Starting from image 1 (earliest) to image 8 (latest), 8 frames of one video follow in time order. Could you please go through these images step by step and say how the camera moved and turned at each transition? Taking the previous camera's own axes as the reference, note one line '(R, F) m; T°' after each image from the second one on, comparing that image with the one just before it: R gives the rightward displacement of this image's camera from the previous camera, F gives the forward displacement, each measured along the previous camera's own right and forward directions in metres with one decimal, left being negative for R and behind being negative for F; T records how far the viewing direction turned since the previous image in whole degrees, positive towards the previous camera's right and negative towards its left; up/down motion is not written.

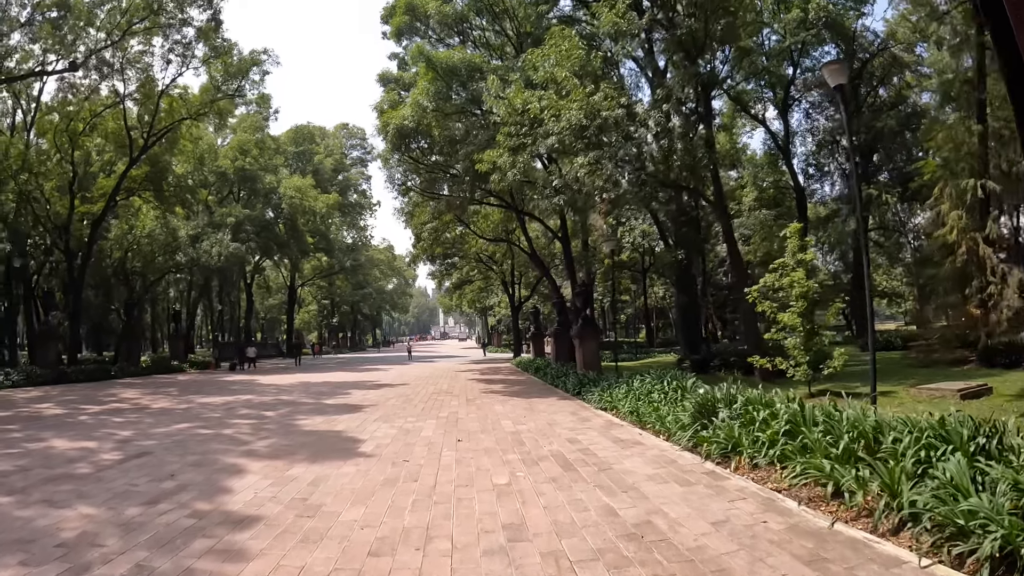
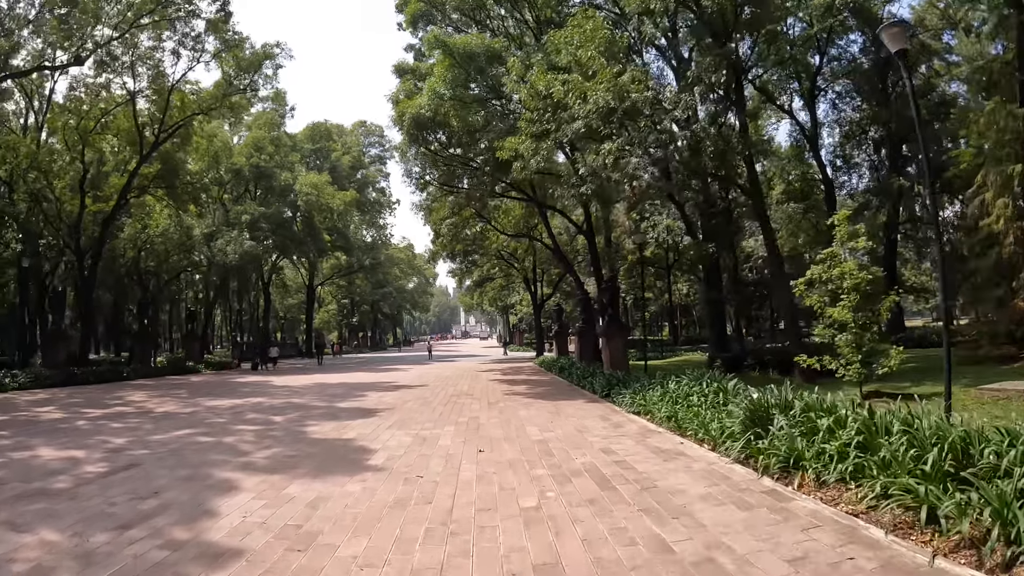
(-0.1, +0.8) m; -2°
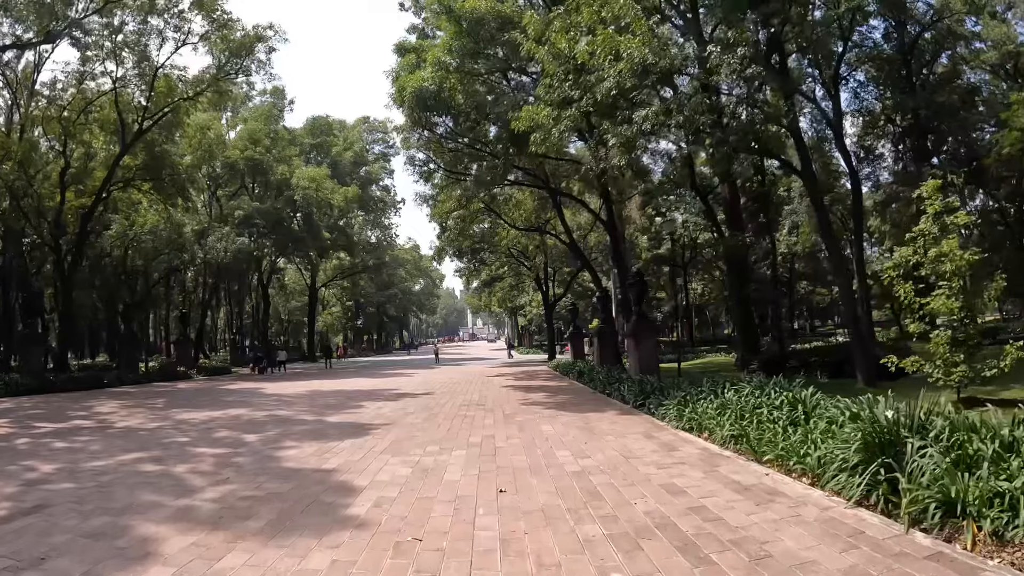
(-0.2, +1.8) m; -1°
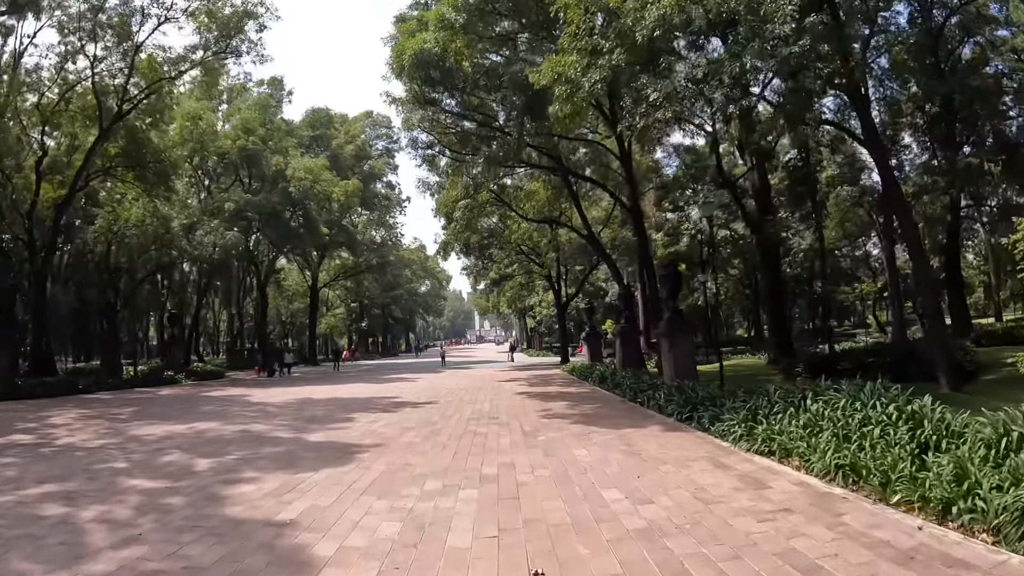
(-0.2, +1.9) m; -1°
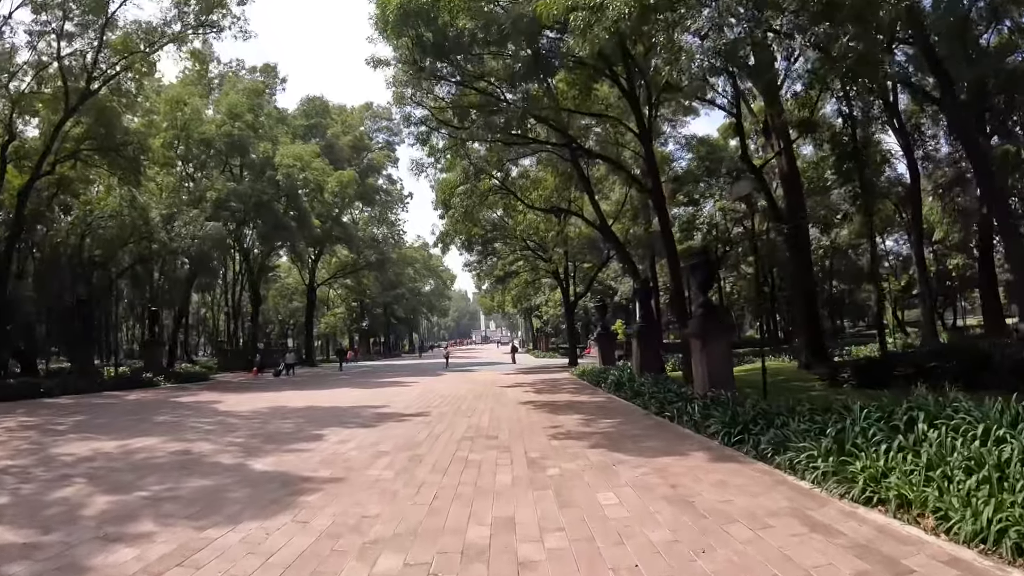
(0.0, +1.9) m; 0°
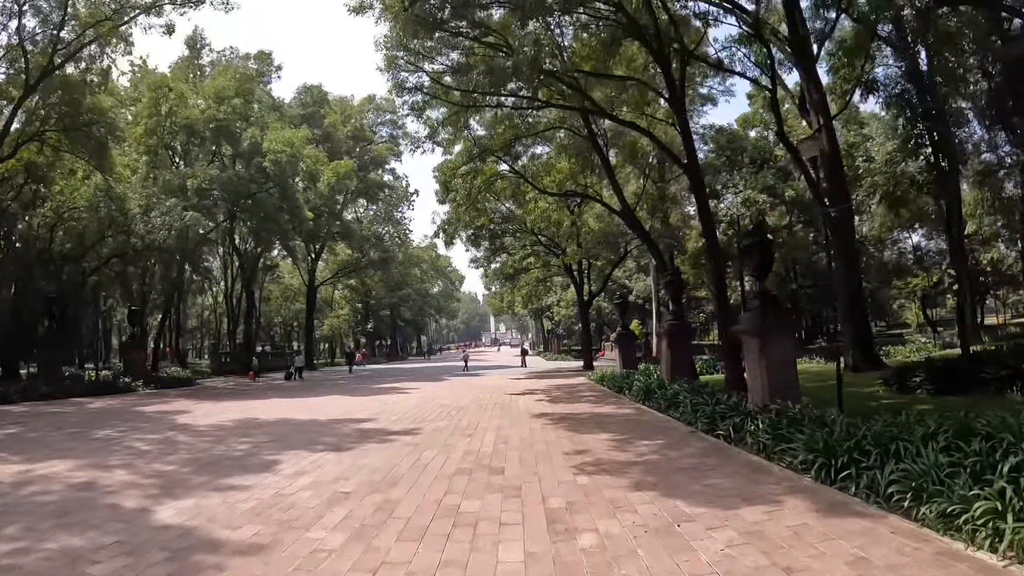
(0.0, +2.0) m; -1°
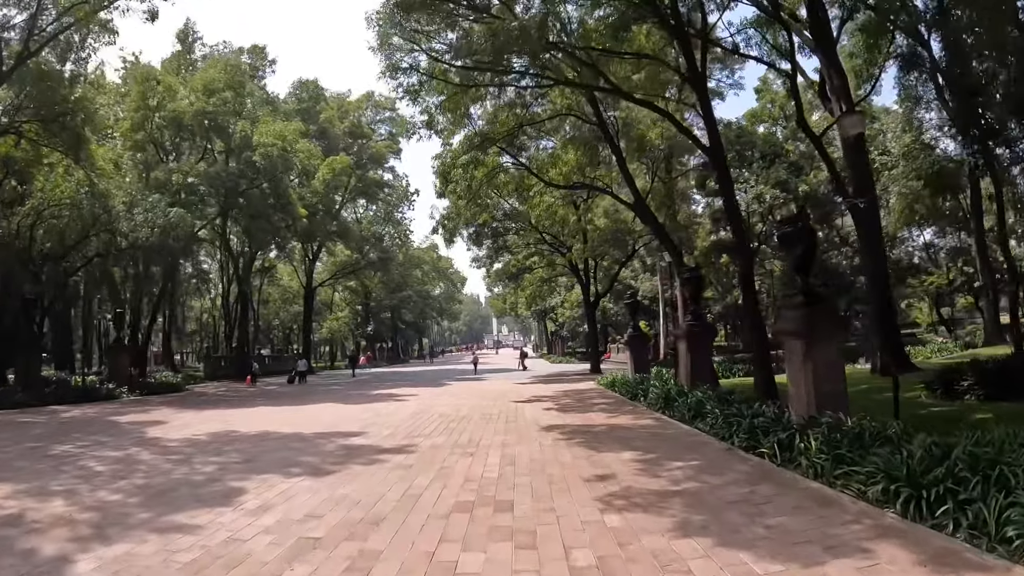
(-0.1, +1.1) m; 0°
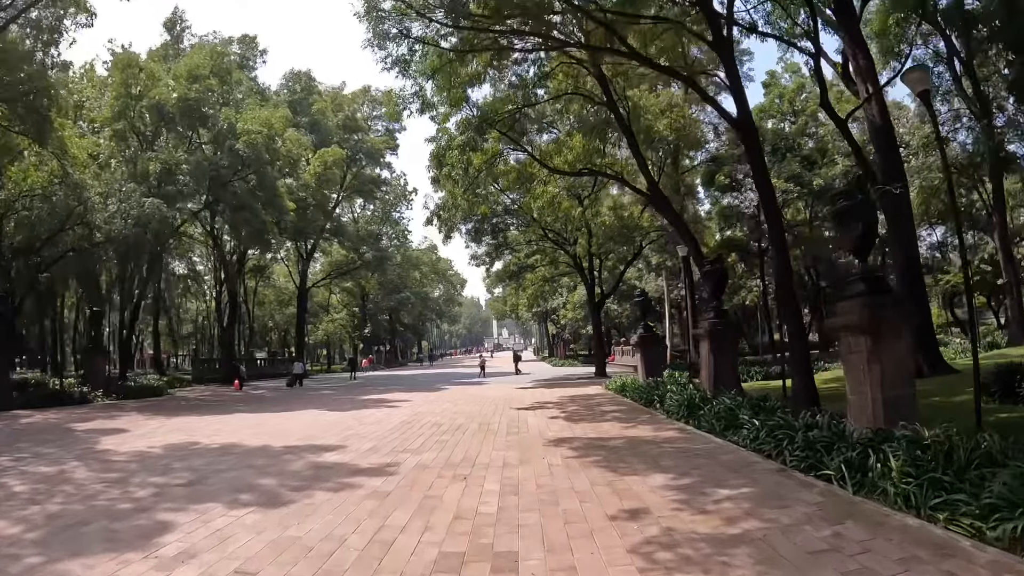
(0.0, +1.2) m; 0°
